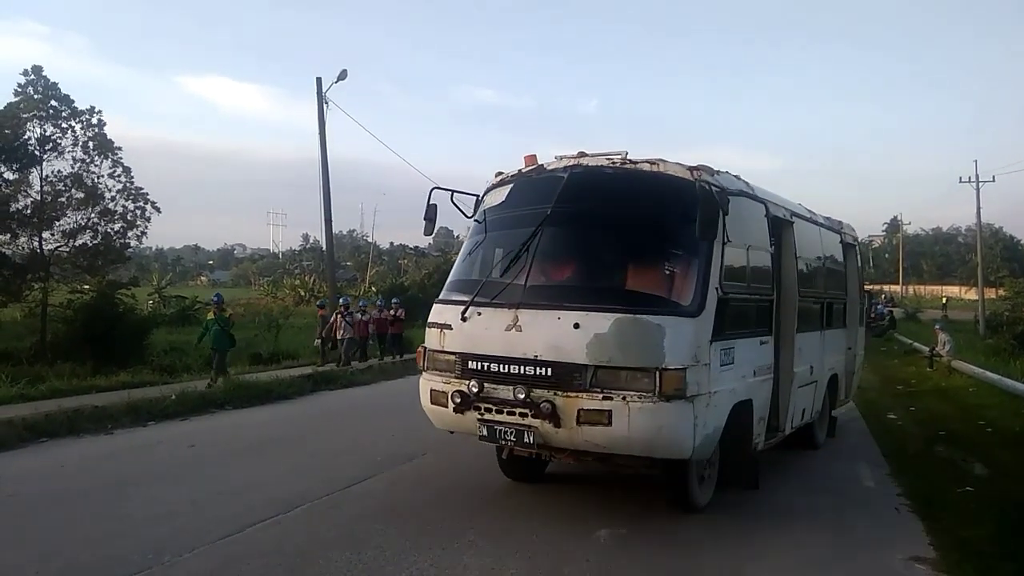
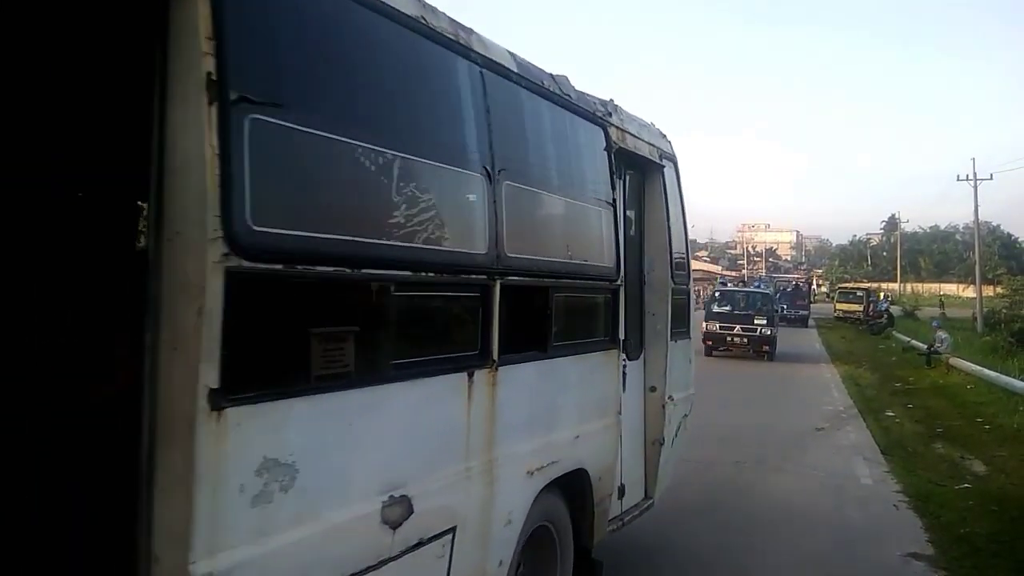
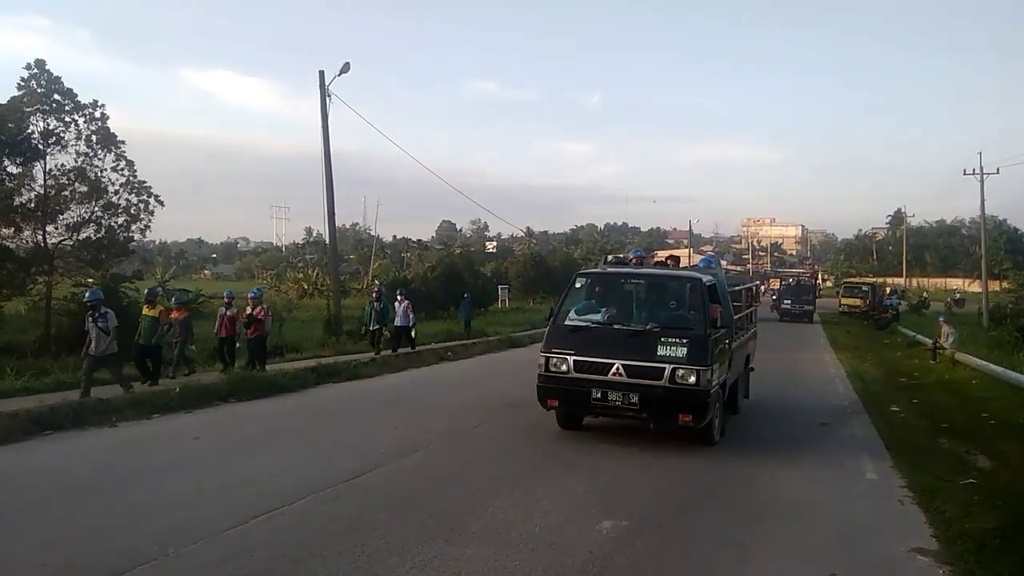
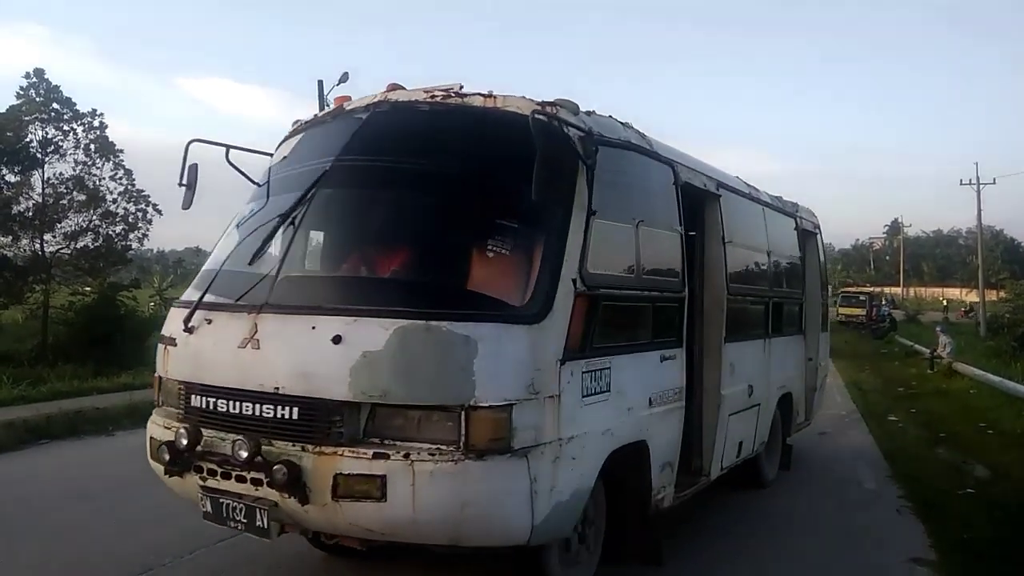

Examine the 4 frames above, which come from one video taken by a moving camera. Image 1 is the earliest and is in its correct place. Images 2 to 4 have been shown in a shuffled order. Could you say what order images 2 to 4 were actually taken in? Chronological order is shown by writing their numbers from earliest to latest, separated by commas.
4, 2, 3
